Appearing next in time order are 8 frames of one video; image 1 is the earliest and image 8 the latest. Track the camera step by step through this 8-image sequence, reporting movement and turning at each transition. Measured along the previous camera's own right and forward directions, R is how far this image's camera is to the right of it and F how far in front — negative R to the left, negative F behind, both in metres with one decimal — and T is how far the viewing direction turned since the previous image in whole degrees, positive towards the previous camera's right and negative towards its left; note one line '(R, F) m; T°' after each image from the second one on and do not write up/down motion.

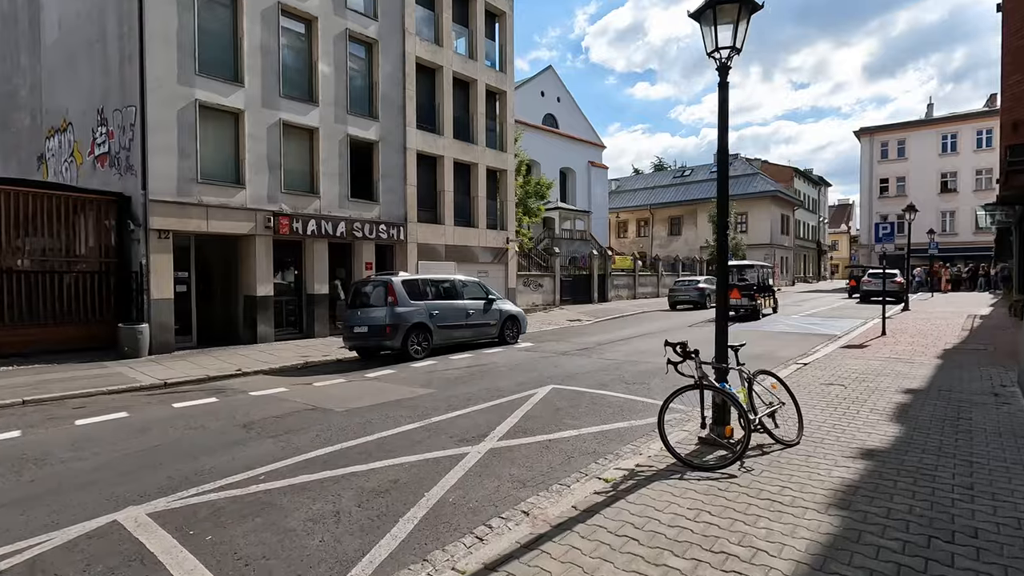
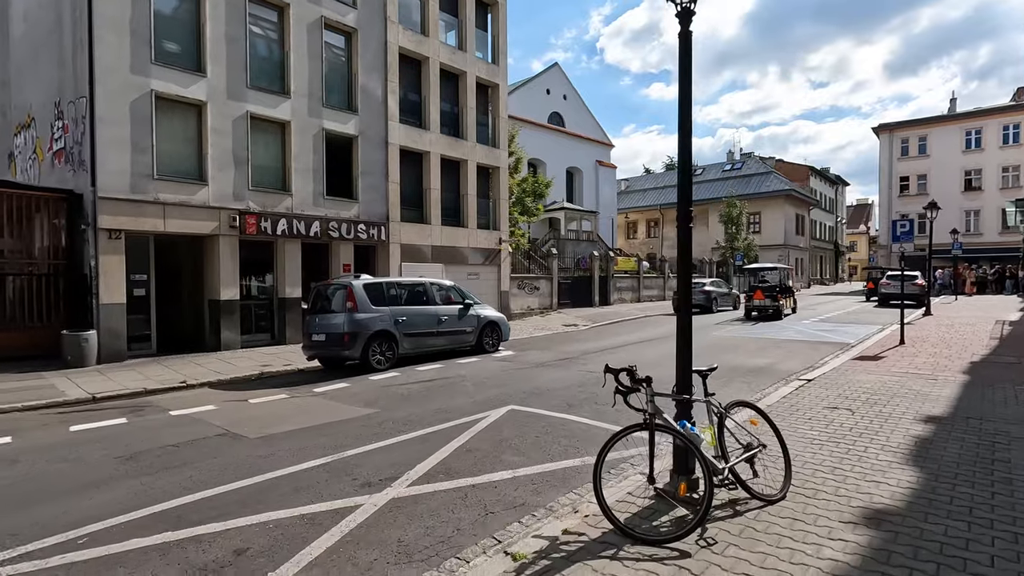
(+0.9, +1.1) m; -2°
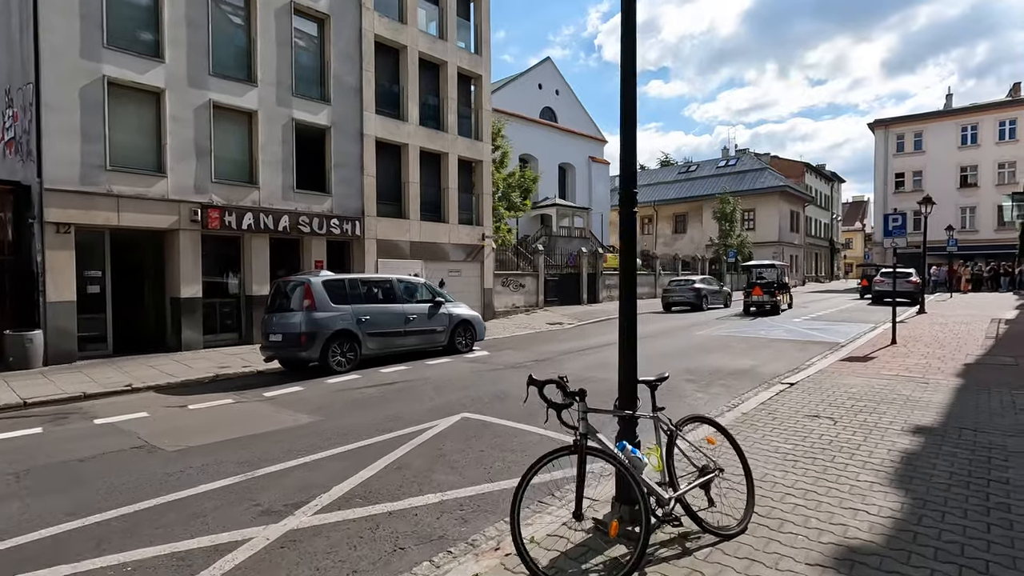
(+0.6, +0.6) m; 0°
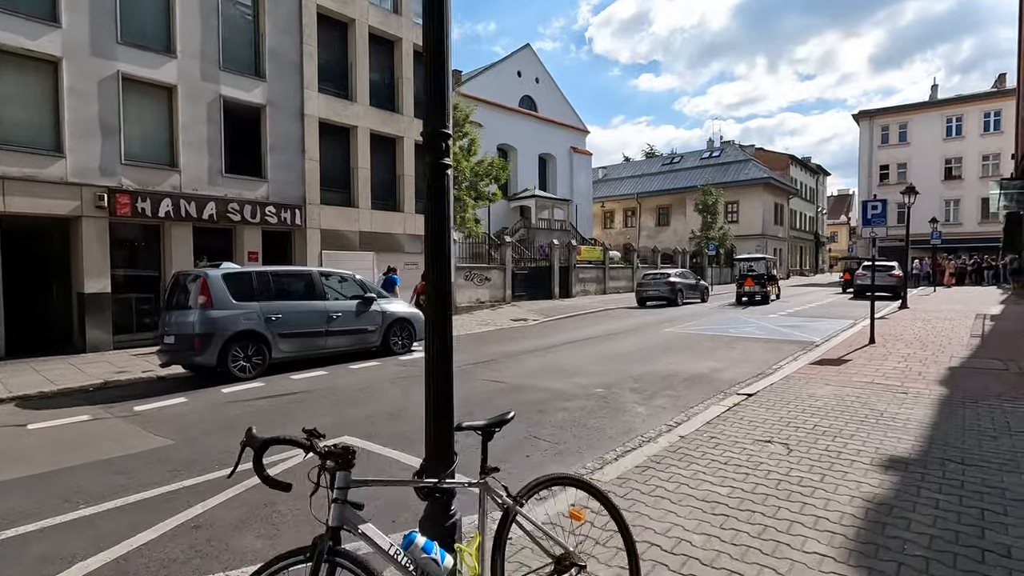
(+1.0, +1.2) m; +1°
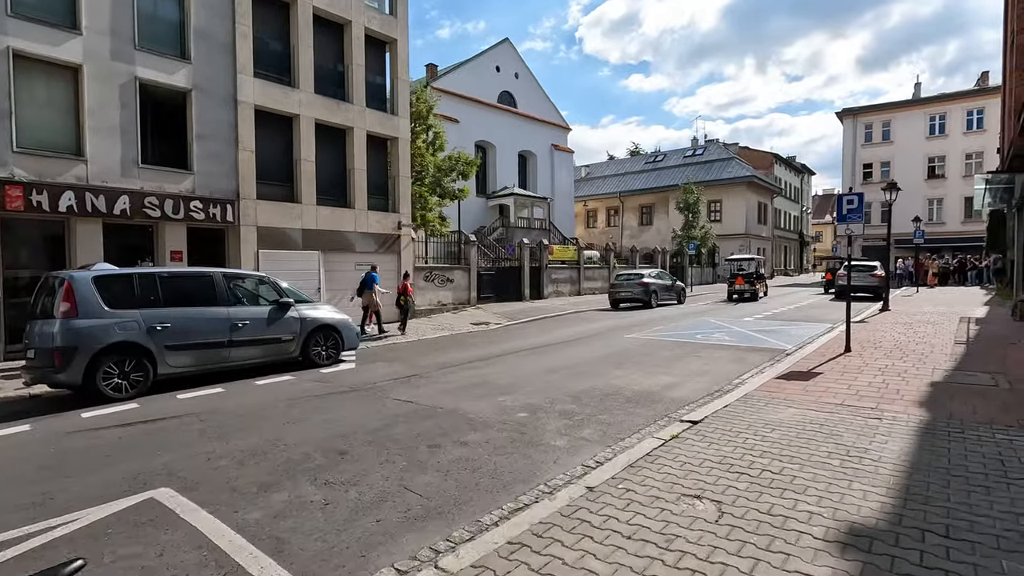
(+1.0, +1.2) m; +1°
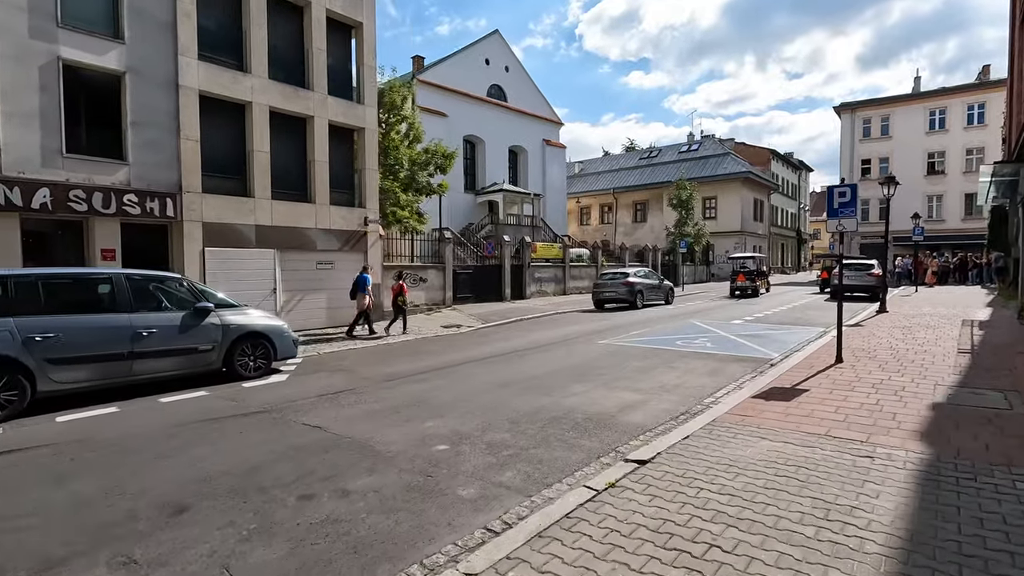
(+0.8, +1.1) m; 0°
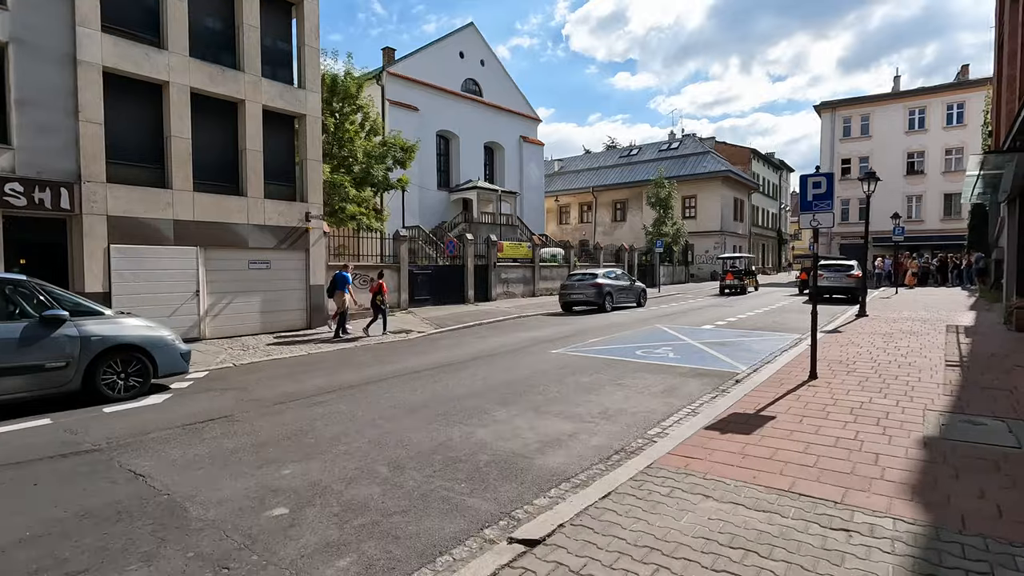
(+0.9, +1.3) m; +1°
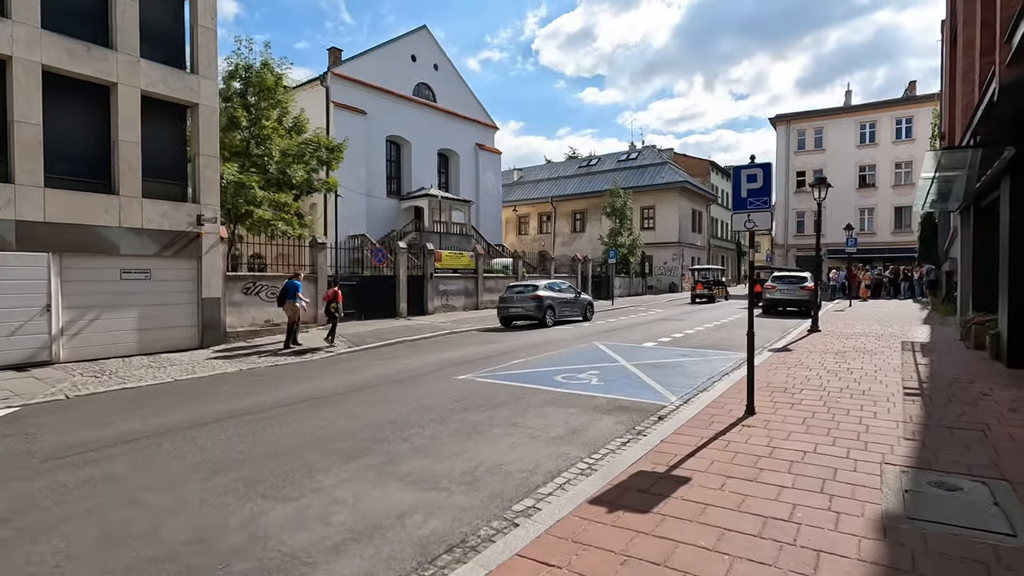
(+1.2, +1.6) m; +3°
